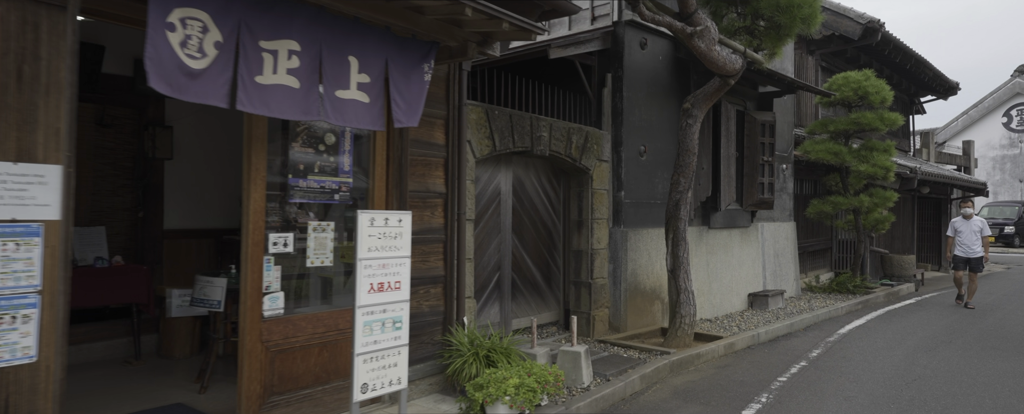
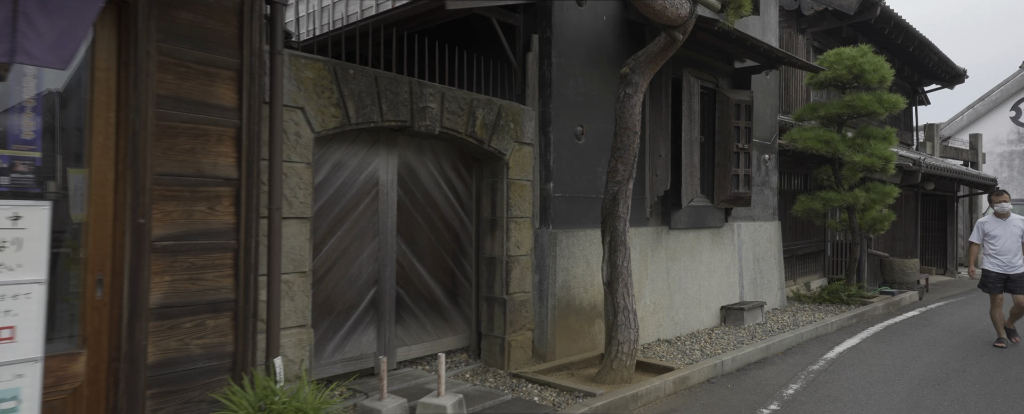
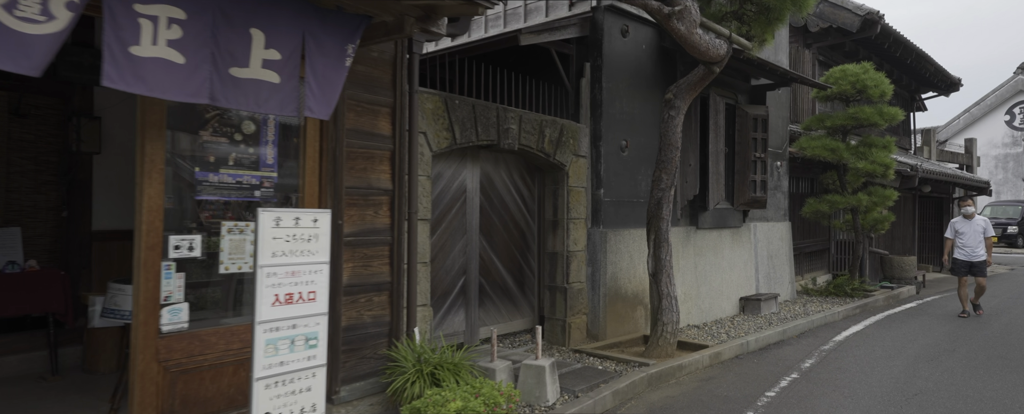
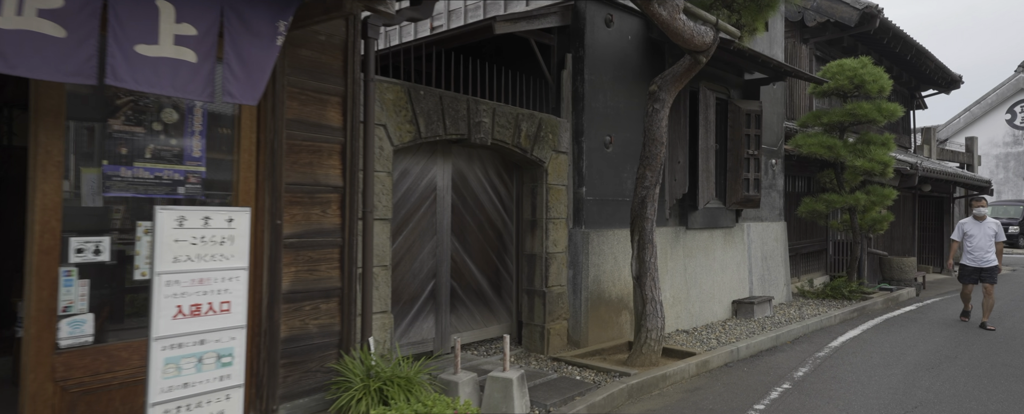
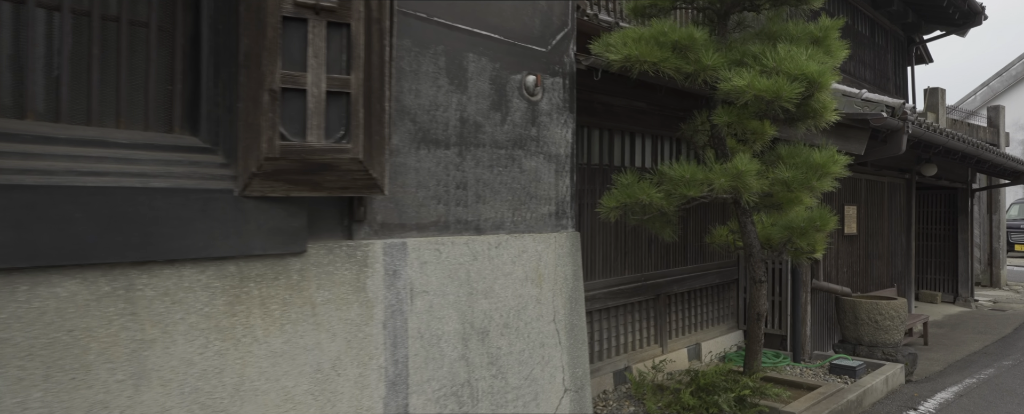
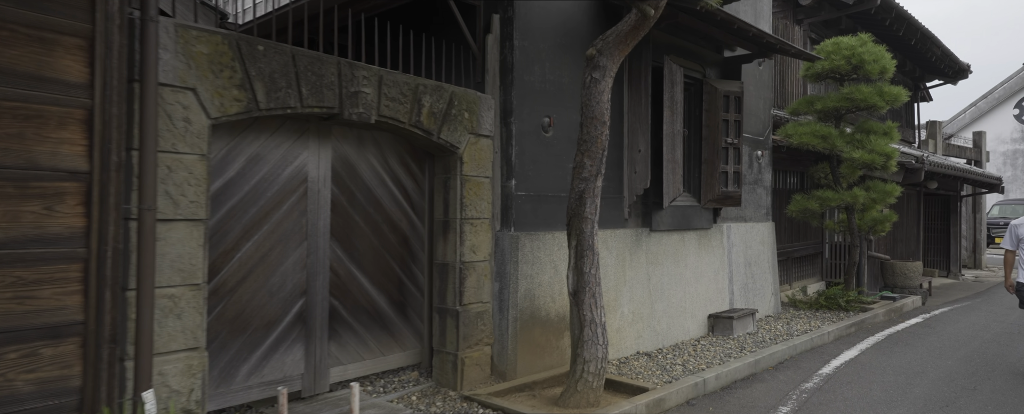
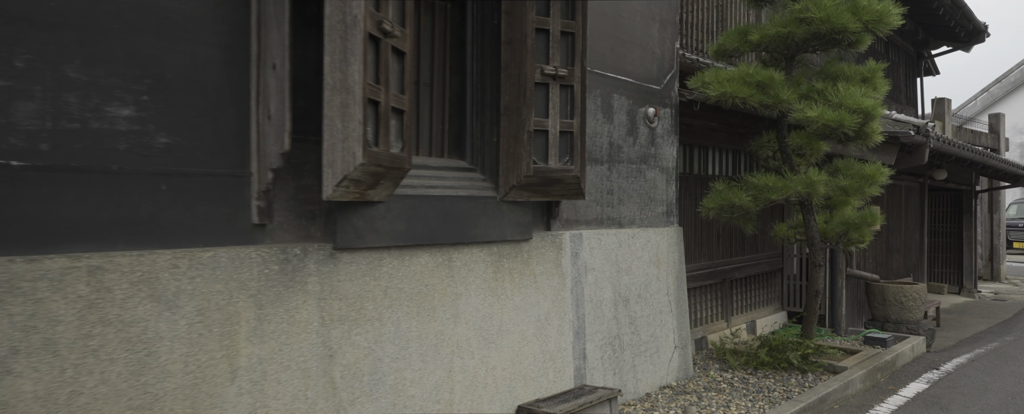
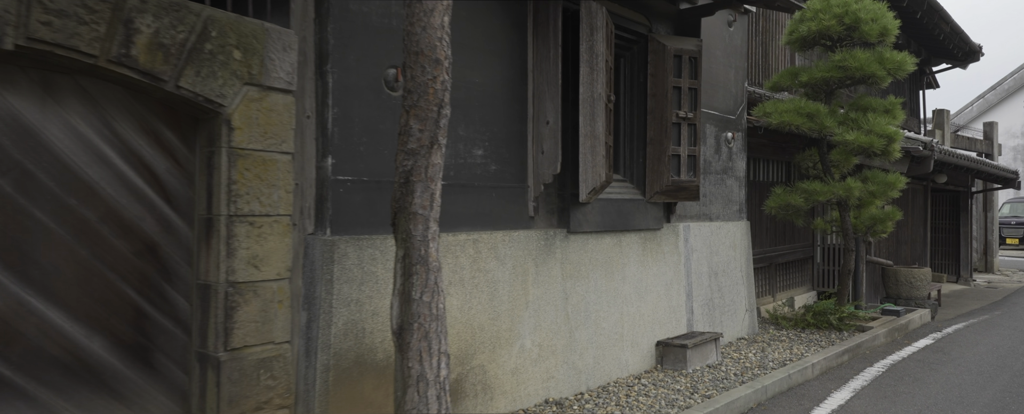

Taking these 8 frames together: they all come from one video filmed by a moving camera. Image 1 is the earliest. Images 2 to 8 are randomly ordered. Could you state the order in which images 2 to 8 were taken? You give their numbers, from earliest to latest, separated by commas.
3, 4, 2, 6, 8, 7, 5
